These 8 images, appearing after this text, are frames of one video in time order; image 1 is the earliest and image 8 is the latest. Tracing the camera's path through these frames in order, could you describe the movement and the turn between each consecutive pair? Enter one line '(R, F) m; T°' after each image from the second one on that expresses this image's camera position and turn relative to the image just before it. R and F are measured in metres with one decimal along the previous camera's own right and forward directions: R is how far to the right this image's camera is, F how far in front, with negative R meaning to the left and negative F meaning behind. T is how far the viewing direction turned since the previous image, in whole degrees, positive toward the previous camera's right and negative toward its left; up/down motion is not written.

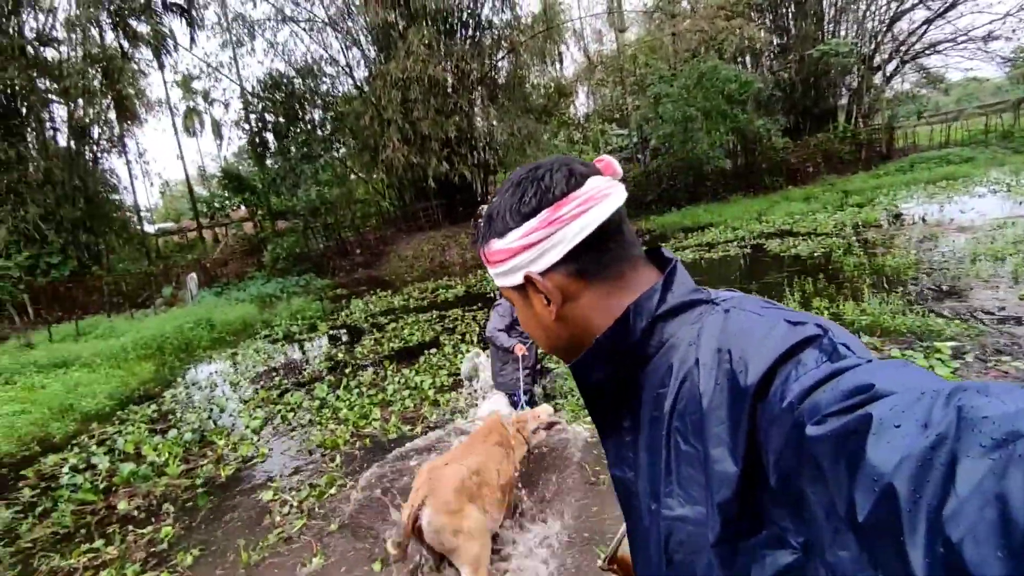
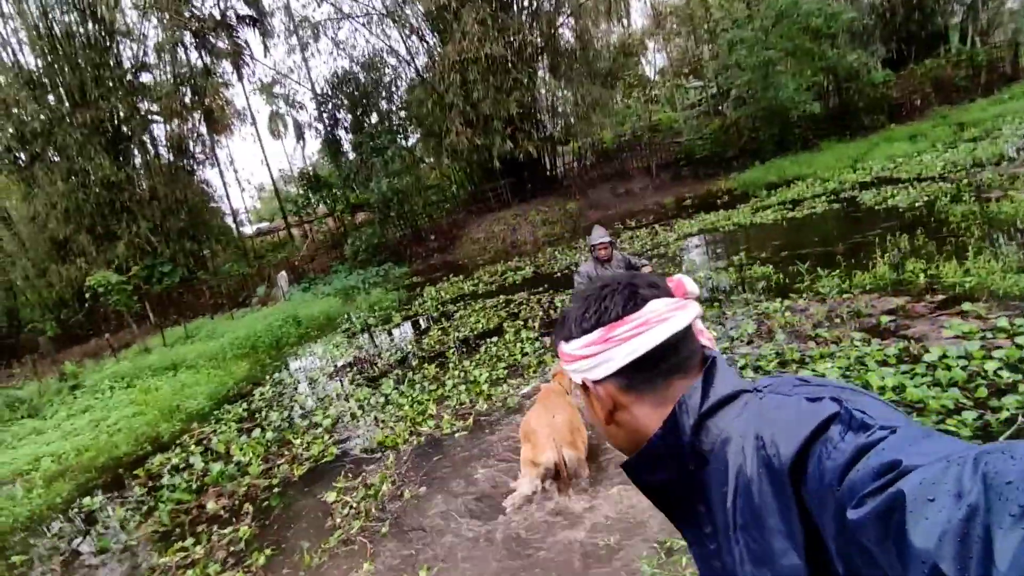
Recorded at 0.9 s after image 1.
(+0.4, +0.2) m; -9°
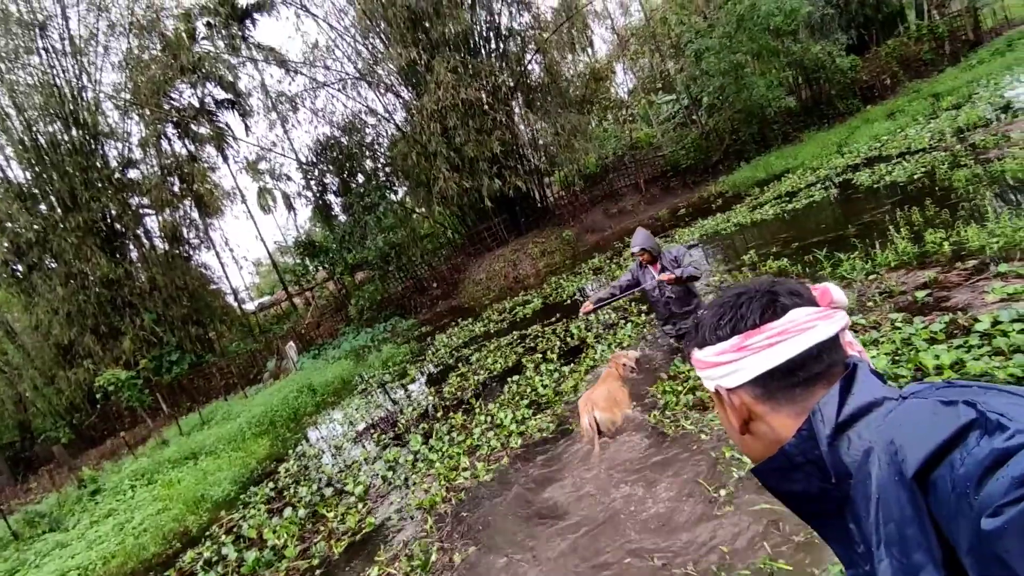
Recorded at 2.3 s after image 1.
(-0.1, +0.2) m; 0°
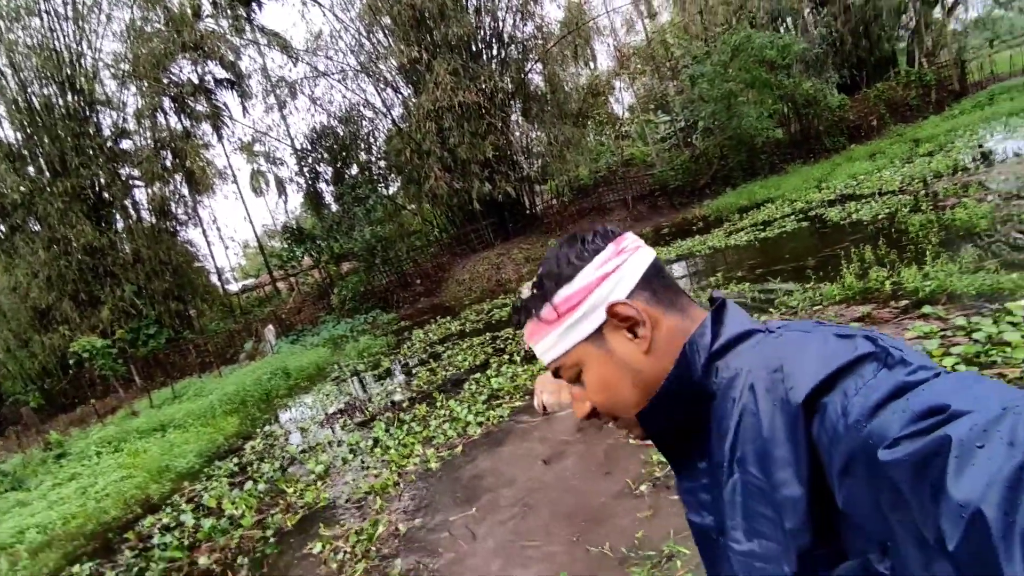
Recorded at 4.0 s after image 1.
(+0.2, -0.3) m; +1°
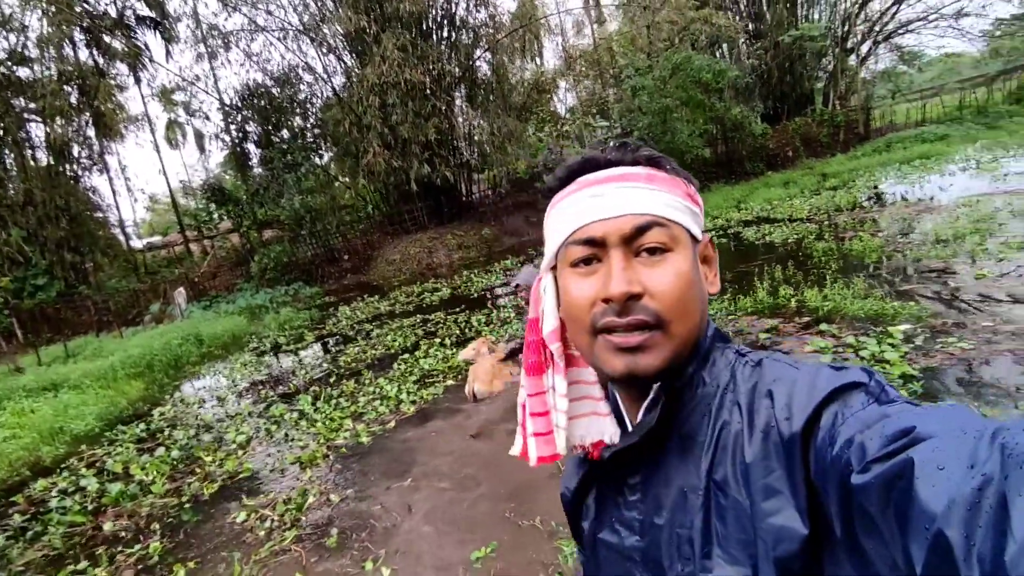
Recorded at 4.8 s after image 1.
(-0.2, -0.2) m; +8°
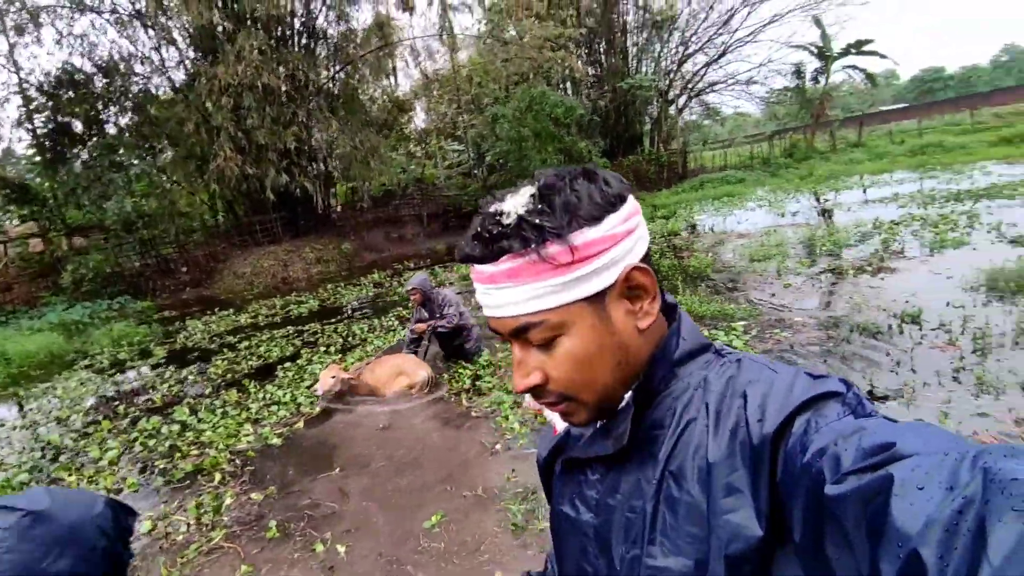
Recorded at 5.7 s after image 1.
(-0.7, -0.3) m; +16°
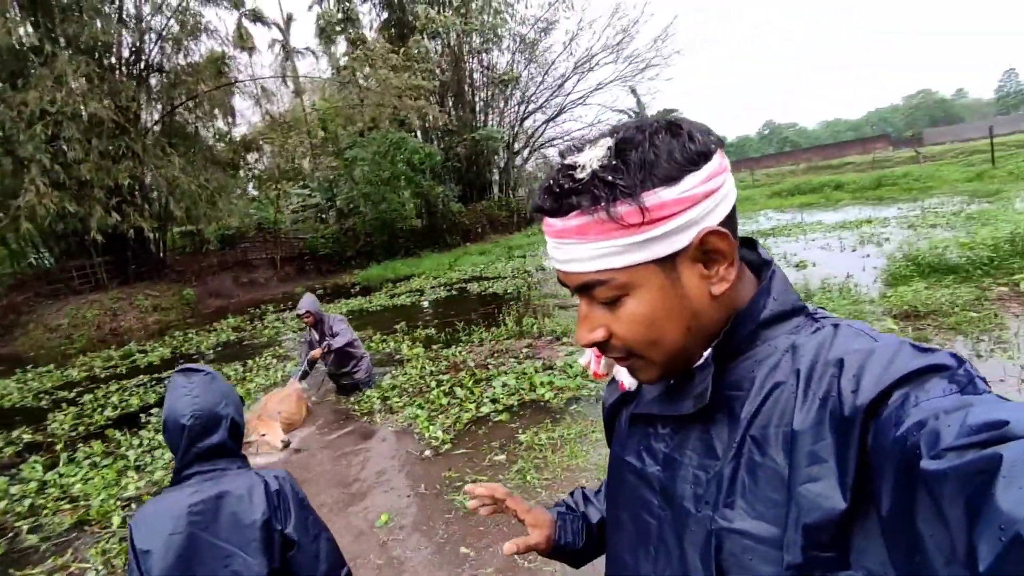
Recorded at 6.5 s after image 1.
(-0.6, -0.4) m; +16°
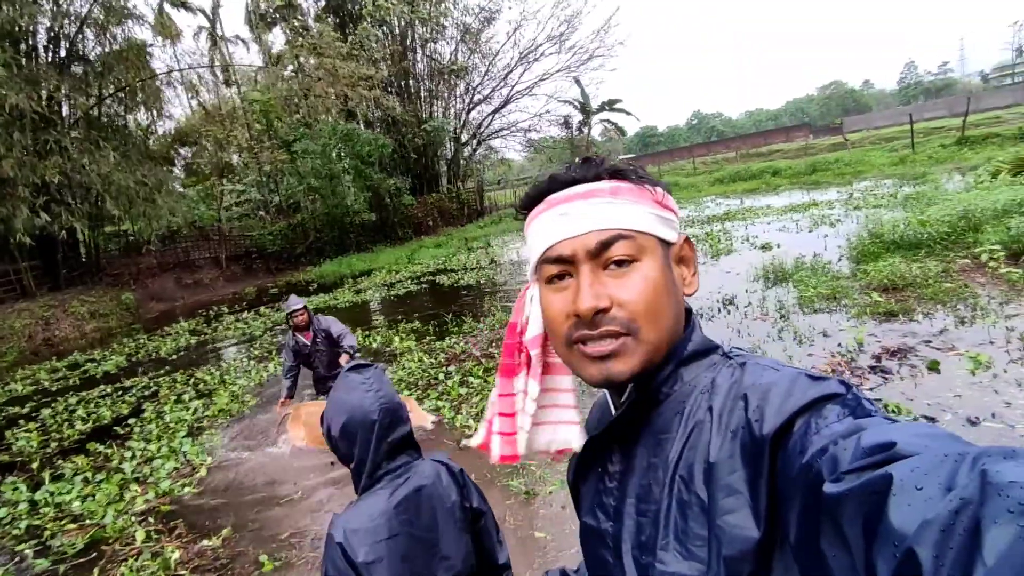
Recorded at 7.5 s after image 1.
(-0.7, 0.0) m; +6°
